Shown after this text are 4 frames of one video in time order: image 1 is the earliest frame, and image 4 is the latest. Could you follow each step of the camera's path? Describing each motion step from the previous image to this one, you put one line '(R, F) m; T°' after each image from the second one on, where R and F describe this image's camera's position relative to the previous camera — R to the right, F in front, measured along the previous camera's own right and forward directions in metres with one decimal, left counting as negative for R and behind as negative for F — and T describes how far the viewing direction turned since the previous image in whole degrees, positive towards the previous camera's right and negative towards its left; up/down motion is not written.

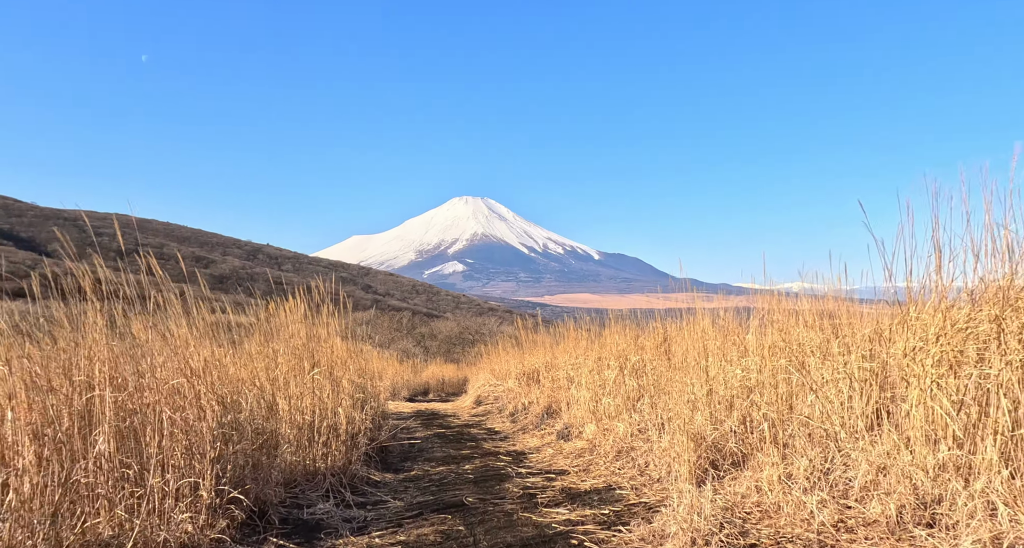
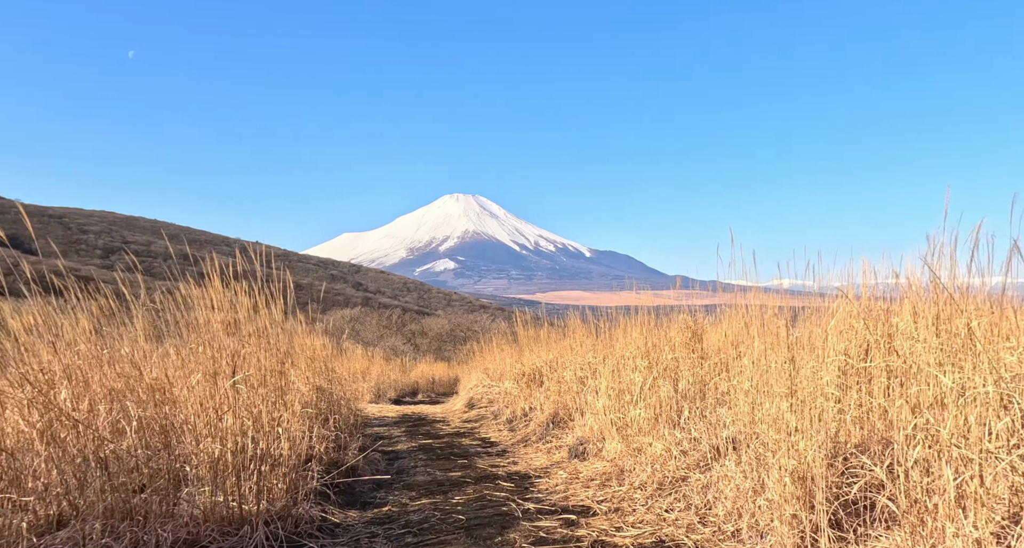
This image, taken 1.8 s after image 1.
(-0.1, +1.6) m; +1°
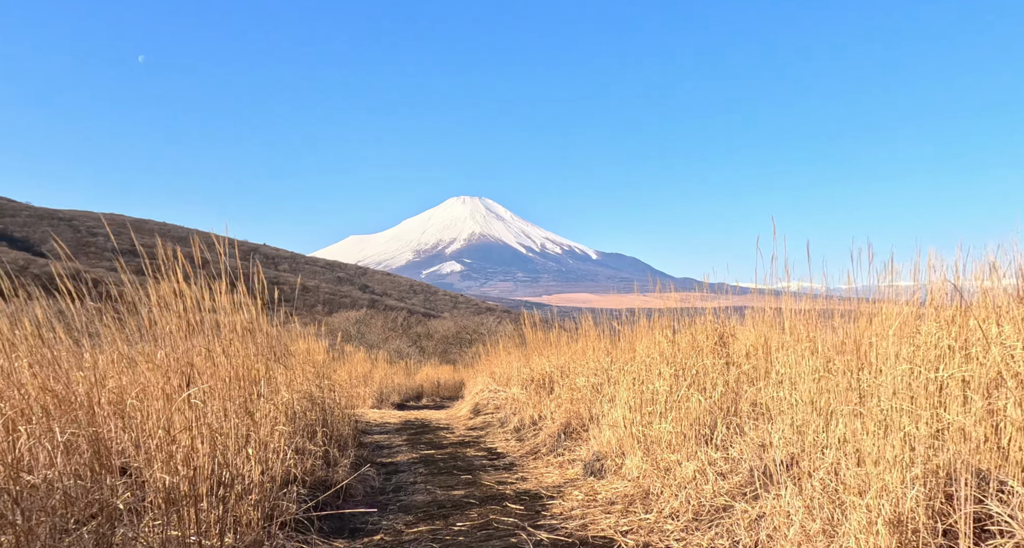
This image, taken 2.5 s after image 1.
(0.0, +0.7) m; -1°
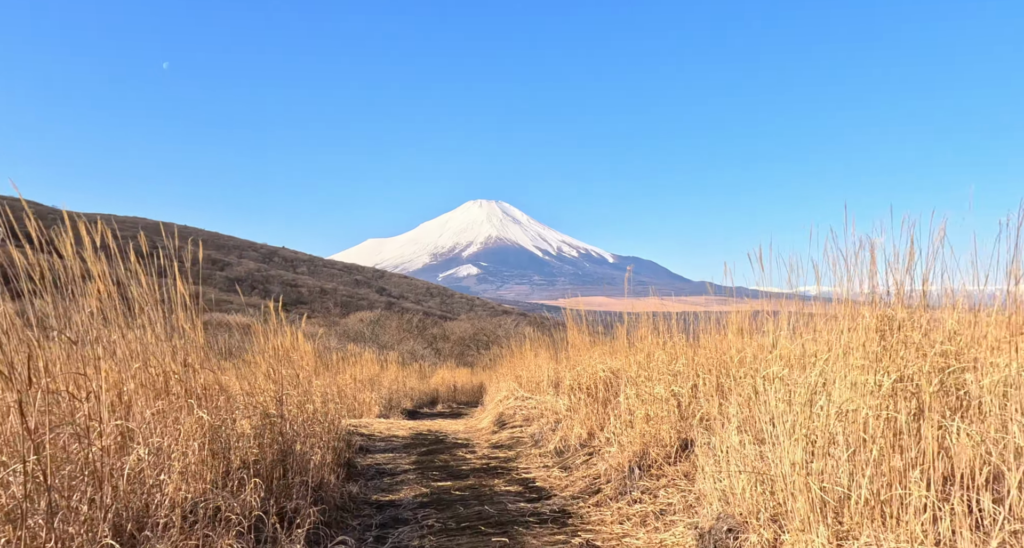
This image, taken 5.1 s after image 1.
(-0.3, +2.4) m; -1°
